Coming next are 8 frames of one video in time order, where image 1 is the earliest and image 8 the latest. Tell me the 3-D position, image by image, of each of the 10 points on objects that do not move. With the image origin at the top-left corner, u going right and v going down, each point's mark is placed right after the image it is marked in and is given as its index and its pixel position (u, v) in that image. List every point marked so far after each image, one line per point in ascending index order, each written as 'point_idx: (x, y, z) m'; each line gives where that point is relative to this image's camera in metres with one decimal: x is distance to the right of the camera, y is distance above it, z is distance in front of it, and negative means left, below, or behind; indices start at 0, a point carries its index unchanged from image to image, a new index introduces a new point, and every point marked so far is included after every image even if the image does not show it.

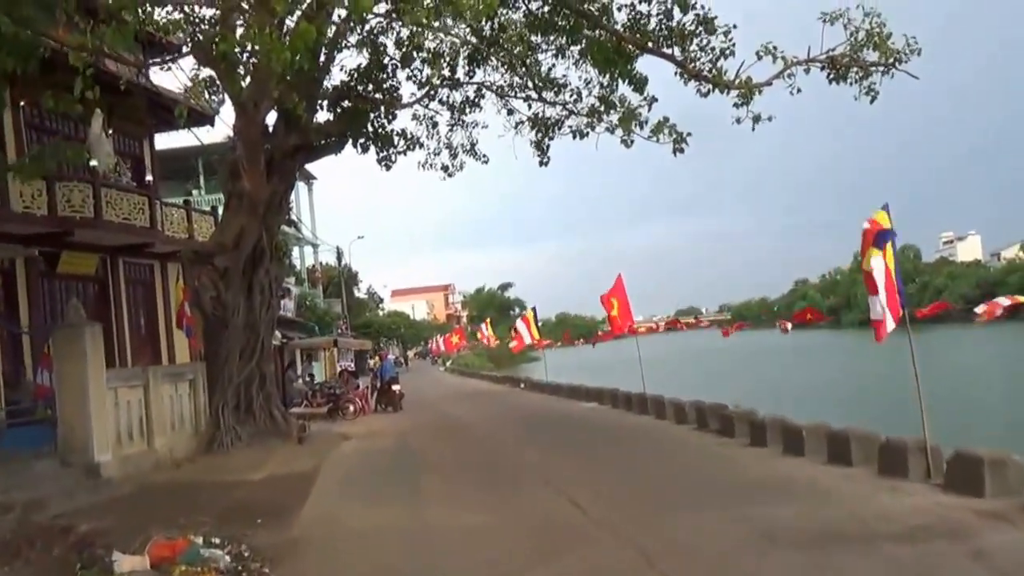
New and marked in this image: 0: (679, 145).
0: (+2.3, +1.9, +14.1) m
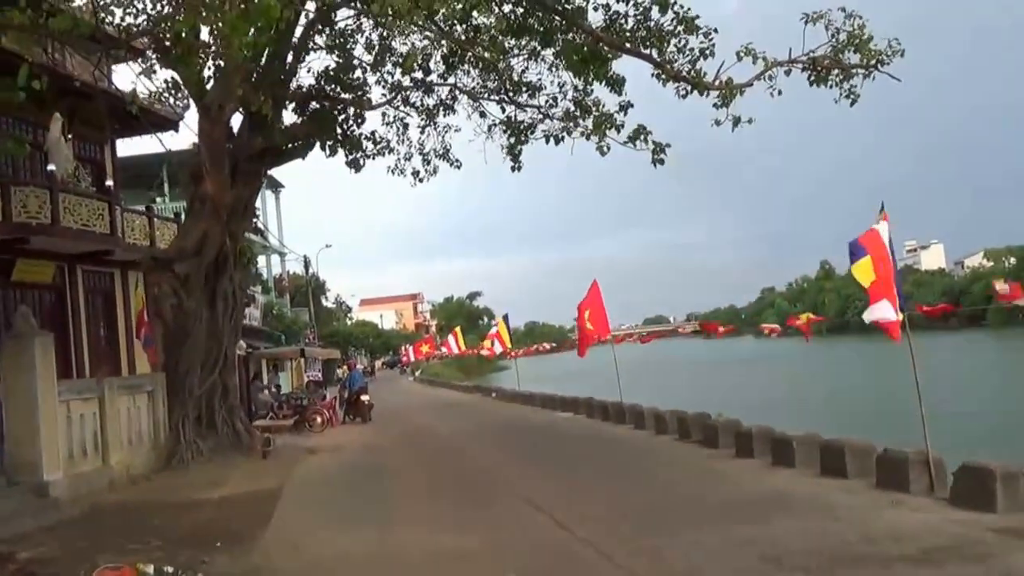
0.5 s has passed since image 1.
0: (+2.0, +1.8, +13.7) m
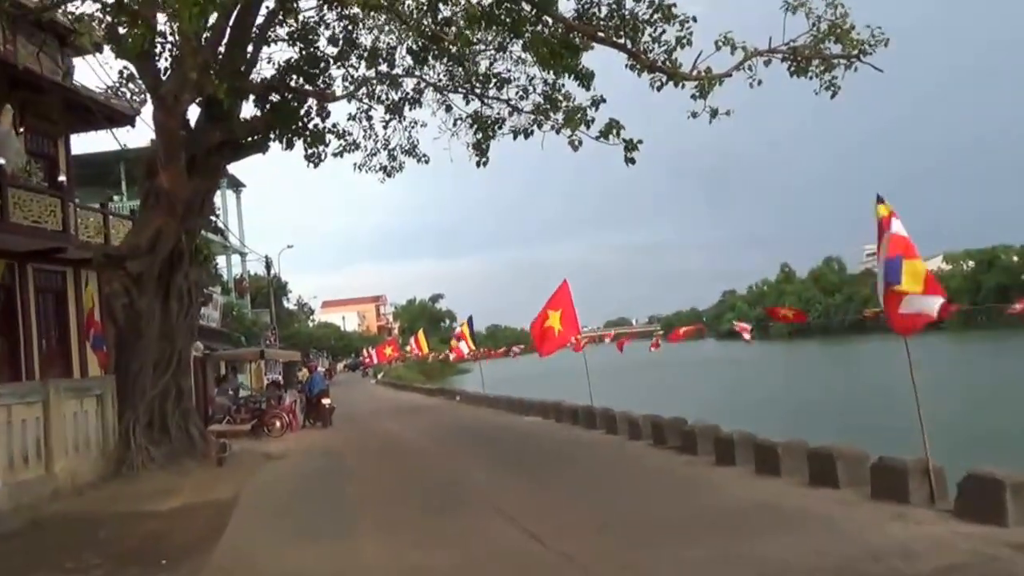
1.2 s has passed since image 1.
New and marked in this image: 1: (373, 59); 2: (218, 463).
0: (+1.6, +1.8, +13.3) m
1: (-2.5, +4.0, +17.6) m
2: (-4.3, -2.6, +14.7) m
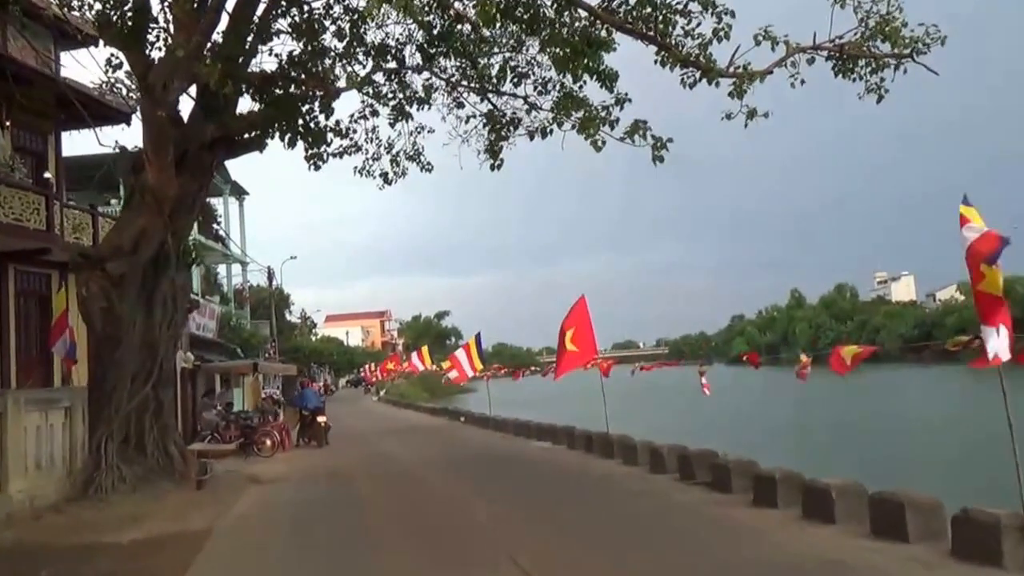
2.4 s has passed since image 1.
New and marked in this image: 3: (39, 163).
0: (+1.8, +1.6, +12.1) m
1: (-2.2, +3.9, +16.5) m
2: (-4.2, -2.6, +13.5) m
3: (-9.1, +2.4, +19.1) m
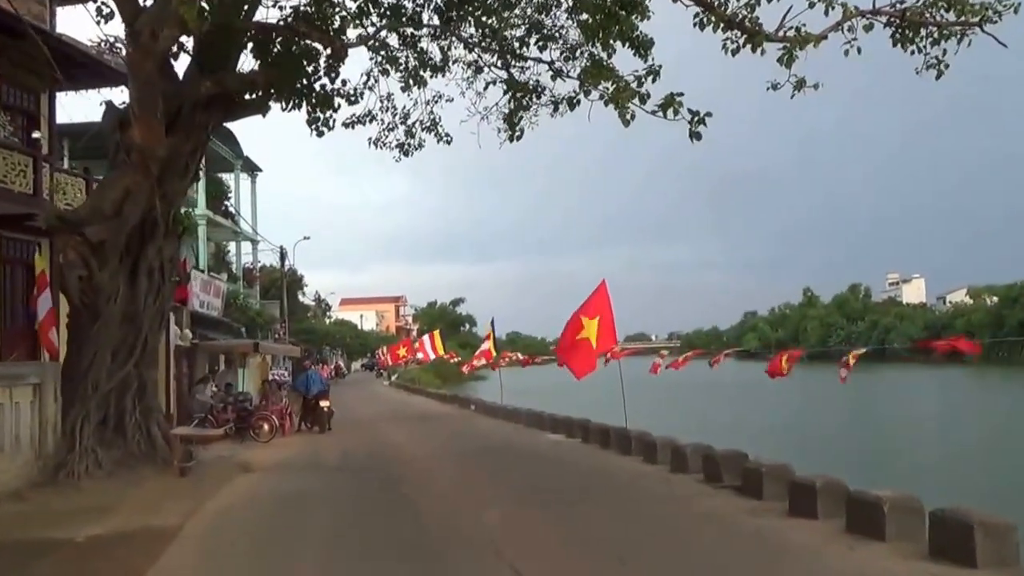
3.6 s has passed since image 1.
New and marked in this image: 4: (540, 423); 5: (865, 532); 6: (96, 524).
0: (+2.0, +1.8, +10.9) m
1: (-1.8, +4.2, +15.4) m
2: (-4.1, -2.3, +12.5) m
3: (-8.7, +2.9, +18.1) m
4: (+0.5, -2.6, +18.9) m
5: (+2.9, -2.0, +8.2) m
6: (-3.5, -2.0, +8.3) m
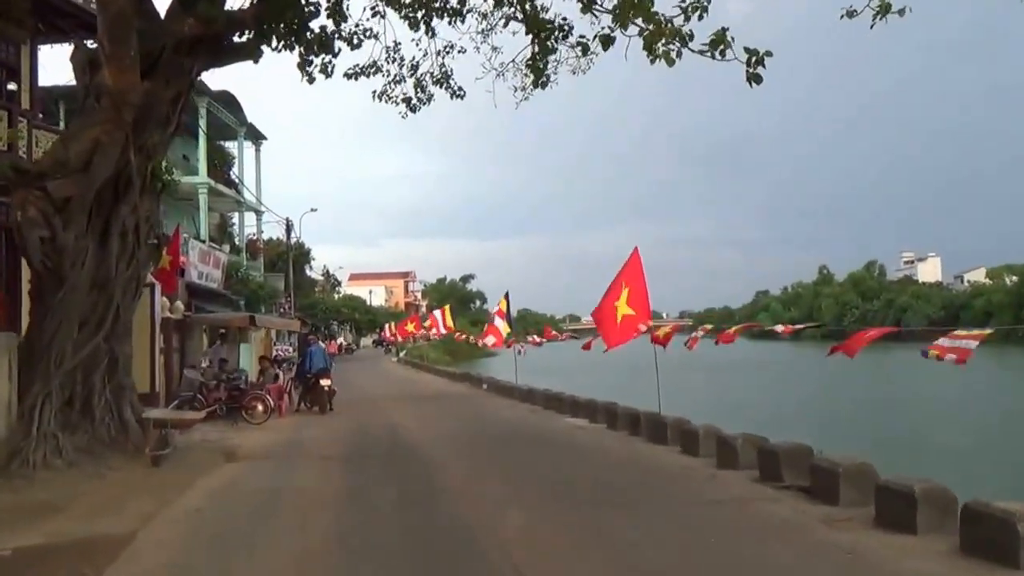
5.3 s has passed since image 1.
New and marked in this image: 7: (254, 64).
0: (+2.2, +2.1, +9.4) m
1: (-1.5, +4.6, +13.8) m
2: (-3.9, -1.9, +11.0) m
3: (-8.4, +3.5, +16.6) m
4: (+0.8, -2.1, +17.4) m
5: (+3.1, -1.8, +6.7) m
6: (-3.3, -1.7, +6.9) m
7: (-3.0, +2.7, +11.7) m
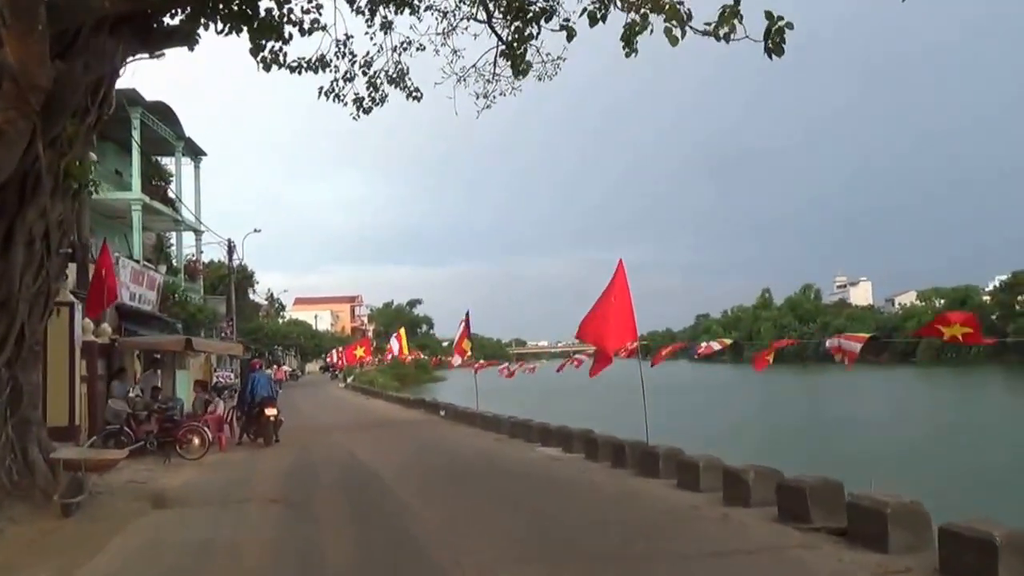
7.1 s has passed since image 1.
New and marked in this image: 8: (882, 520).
0: (+2.1, +2.0, +8.2) m
1: (-1.9, +4.4, +12.4) m
2: (-4.1, -2.0, +9.4) m
3: (-8.9, +3.2, +14.8) m
4: (+0.2, -2.3, +16.0) m
5: (+3.1, -1.8, +5.4) m
6: (-3.3, -1.7, +5.3) m
7: (-3.3, +2.5, +10.2) m
8: (+2.5, -1.6, +6.7) m
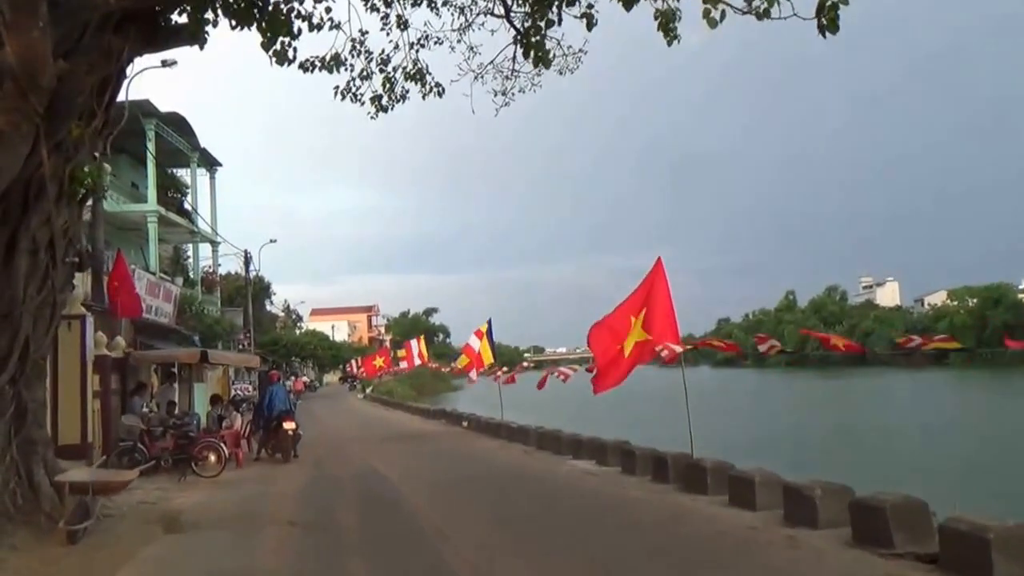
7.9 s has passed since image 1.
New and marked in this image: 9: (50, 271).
0: (+2.3, +2.0, +7.5) m
1: (-1.7, +4.3, +11.9) m
2: (-3.8, -2.1, +8.8) m
3: (-8.6, +3.0, +14.4) m
4: (+0.7, -2.4, +15.4) m
5: (+3.3, -1.7, +4.8) m
6: (-3.1, -1.8, +4.7) m
7: (-3.1, +2.4, +9.7) m
8: (+2.8, -1.5, +6.1) m
9: (-4.3, +0.2, +9.3) m
